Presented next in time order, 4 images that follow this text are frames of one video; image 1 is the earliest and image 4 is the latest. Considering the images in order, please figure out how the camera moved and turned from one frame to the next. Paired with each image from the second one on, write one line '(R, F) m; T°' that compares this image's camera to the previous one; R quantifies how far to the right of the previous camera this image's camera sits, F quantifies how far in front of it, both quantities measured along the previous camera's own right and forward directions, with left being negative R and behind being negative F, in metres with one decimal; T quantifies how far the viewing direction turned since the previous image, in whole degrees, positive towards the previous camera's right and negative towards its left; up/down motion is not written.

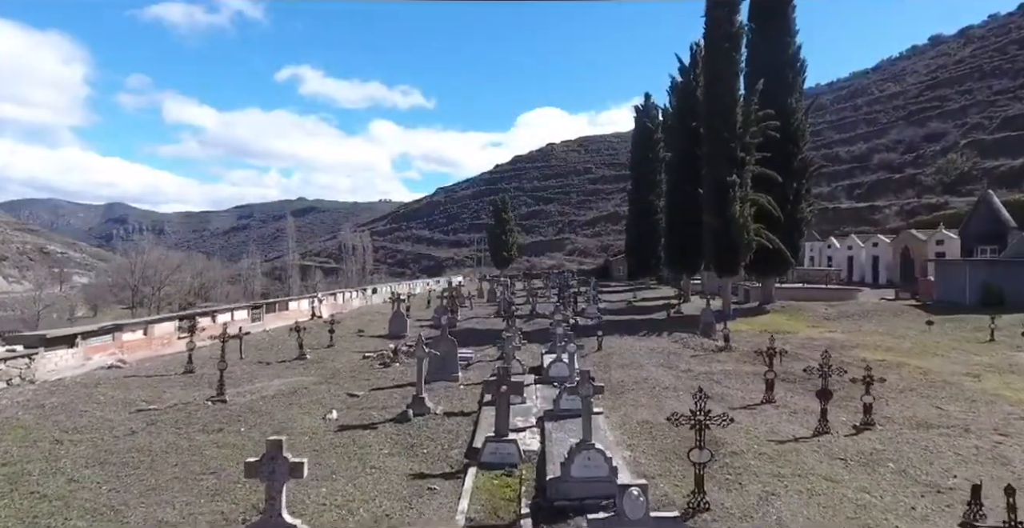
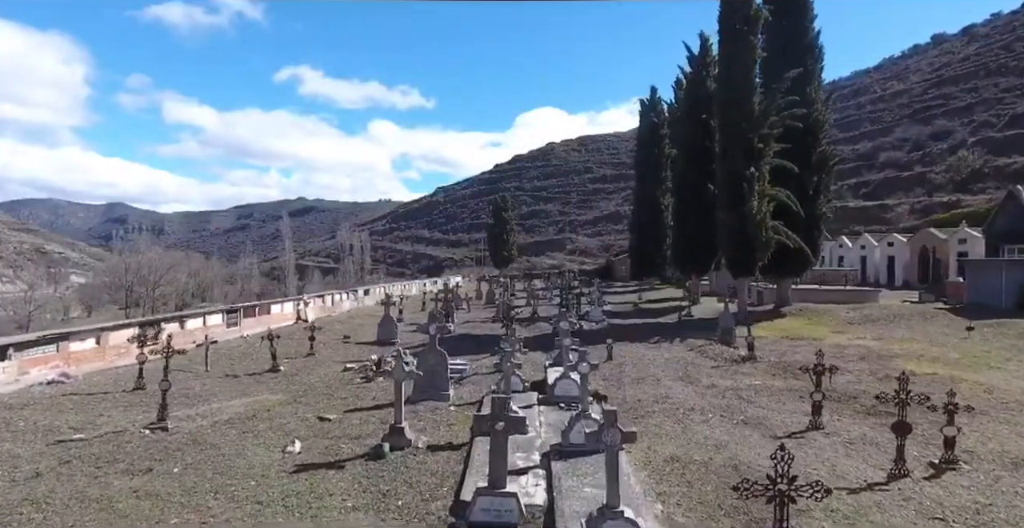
(0.0, +1.6) m; 0°
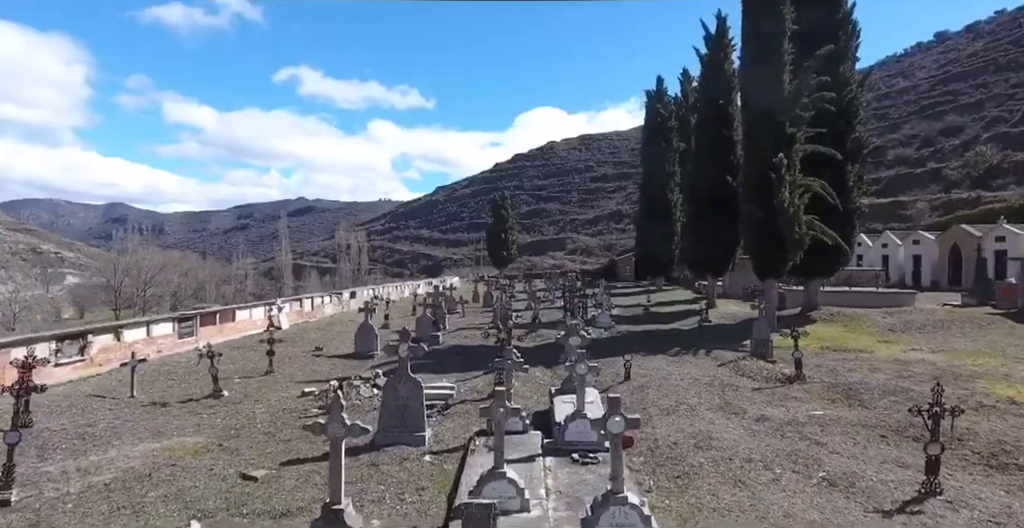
(+0.1, +2.5) m; 0°
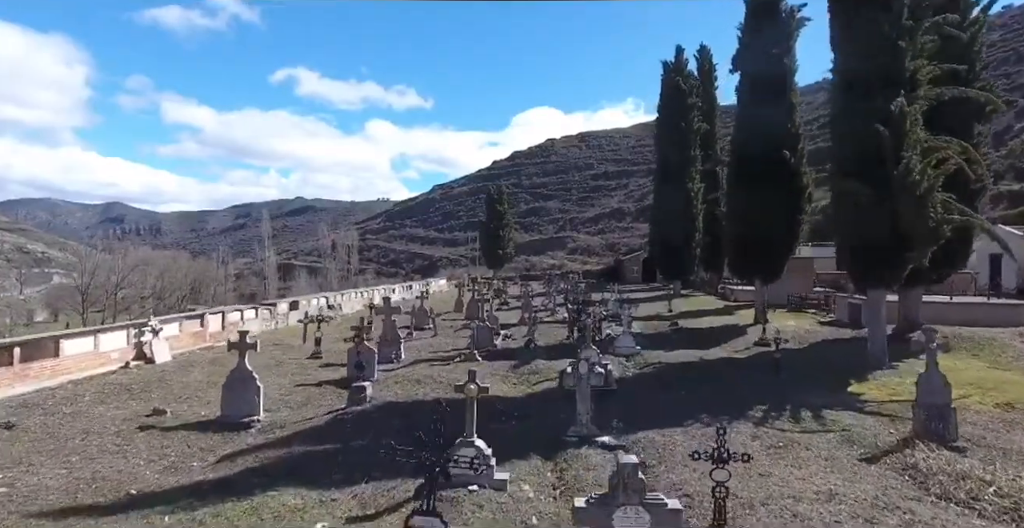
(+0.4, +6.4) m; 0°
